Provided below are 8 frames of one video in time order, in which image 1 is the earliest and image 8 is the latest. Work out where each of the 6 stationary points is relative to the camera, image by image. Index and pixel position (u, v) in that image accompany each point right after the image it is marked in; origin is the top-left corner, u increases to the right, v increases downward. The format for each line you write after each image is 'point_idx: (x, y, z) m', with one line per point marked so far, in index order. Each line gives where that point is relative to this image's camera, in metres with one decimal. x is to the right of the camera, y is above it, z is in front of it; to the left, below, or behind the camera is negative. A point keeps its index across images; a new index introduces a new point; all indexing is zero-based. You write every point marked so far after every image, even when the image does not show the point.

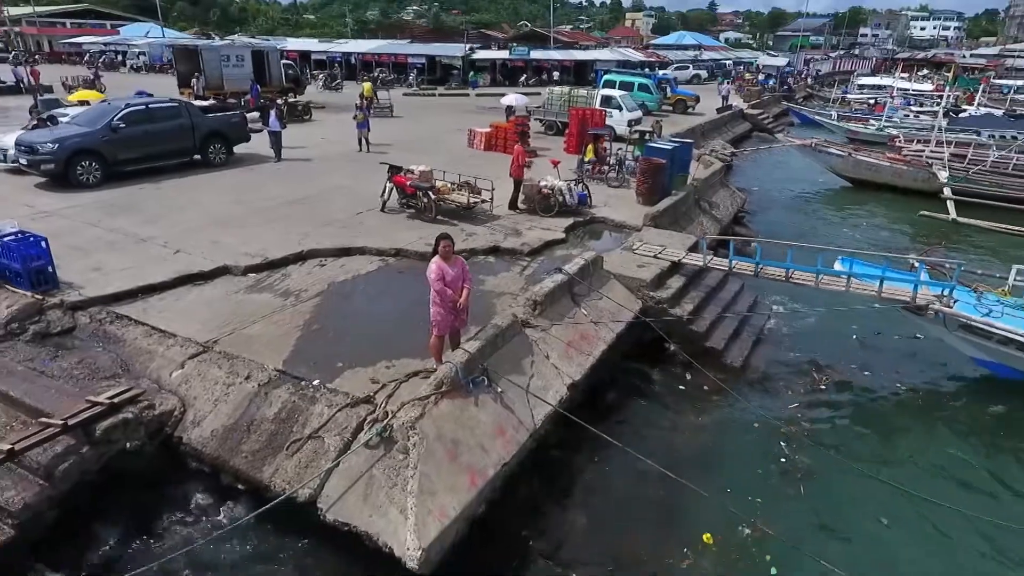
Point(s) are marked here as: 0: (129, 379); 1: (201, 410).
0: (-3.7, -0.9, +6.0) m
1: (-2.9, -1.1, +5.8) m
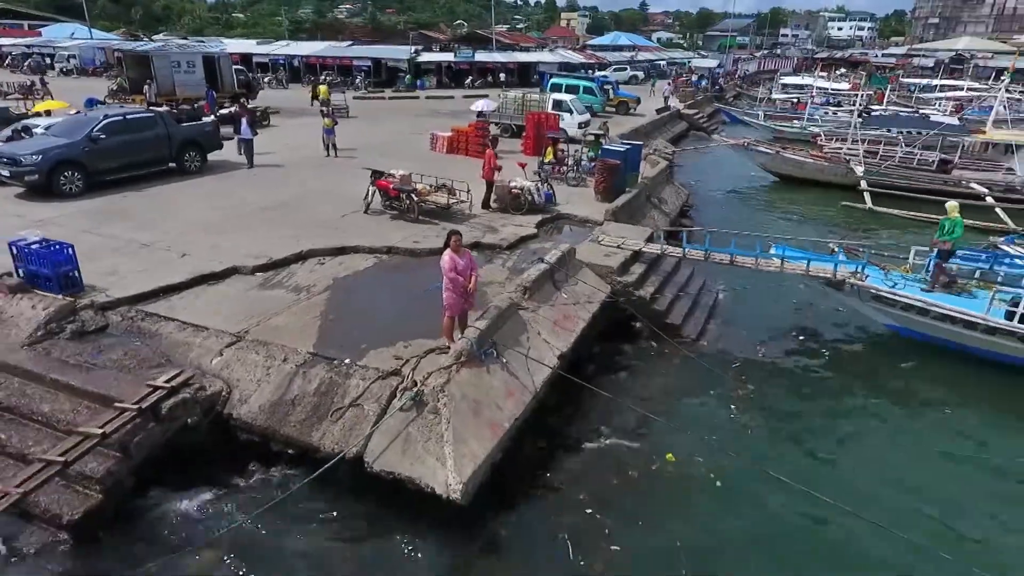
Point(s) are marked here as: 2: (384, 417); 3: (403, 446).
0: (-3.7, -0.8, +6.8) m
1: (-2.8, -1.0, +6.6) m
2: (-1.2, -1.2, +6.1) m
3: (-1.0, -1.5, +5.9) m
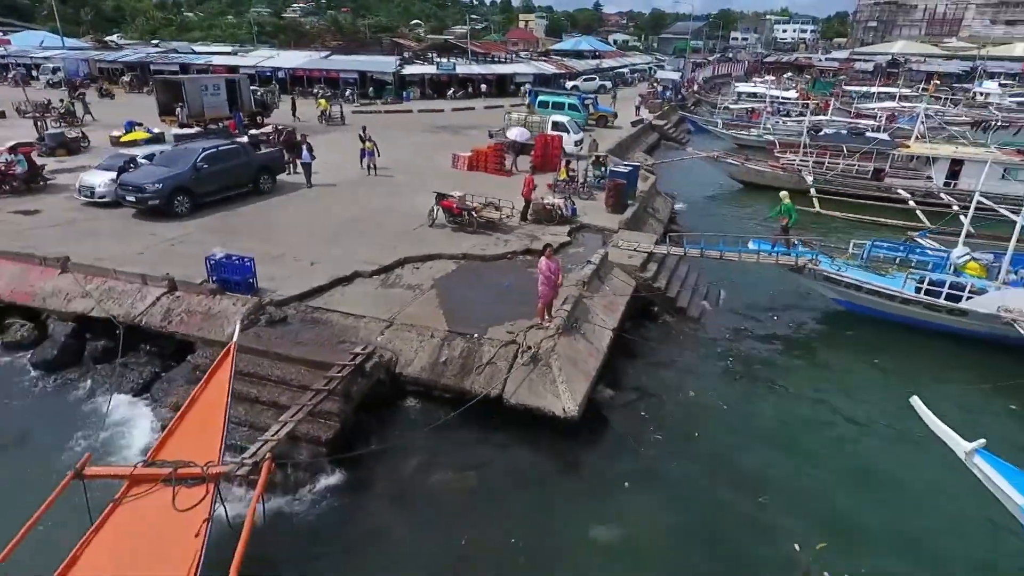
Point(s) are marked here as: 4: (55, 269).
0: (-2.5, -0.8, +9.7) m
1: (-1.6, -1.0, +9.6) m
2: (+0.1, -1.1, +9.2) m
3: (+0.3, -1.4, +9.0) m
4: (-8.4, +0.4, +11.5) m
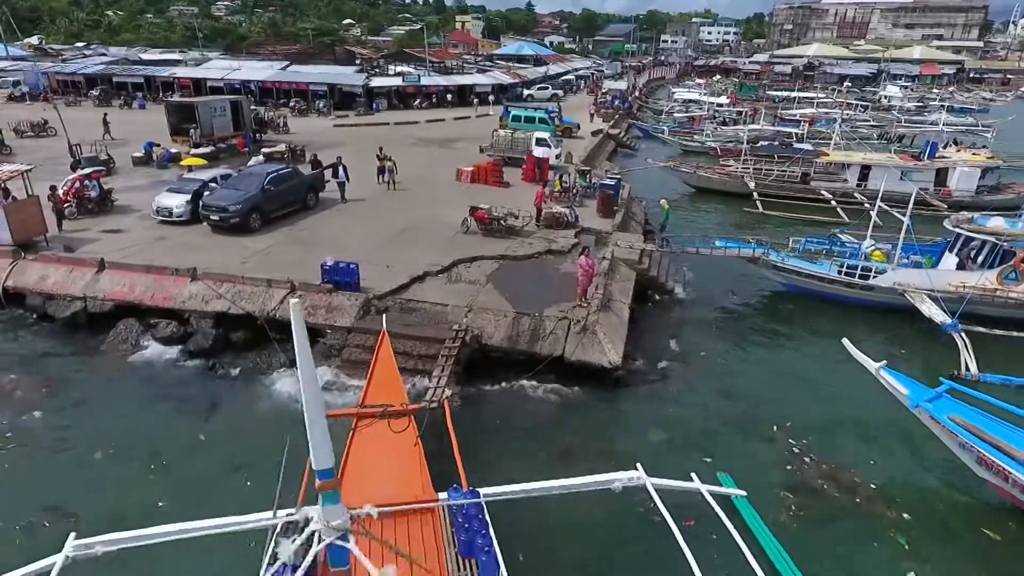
0: (-1.4, -0.7, +13.1) m
1: (-0.5, -0.9, +13.1) m
2: (+1.2, -0.9, +12.9) m
3: (+1.4, -1.2, +12.7) m
4: (-7.4, +0.2, +14.3) m
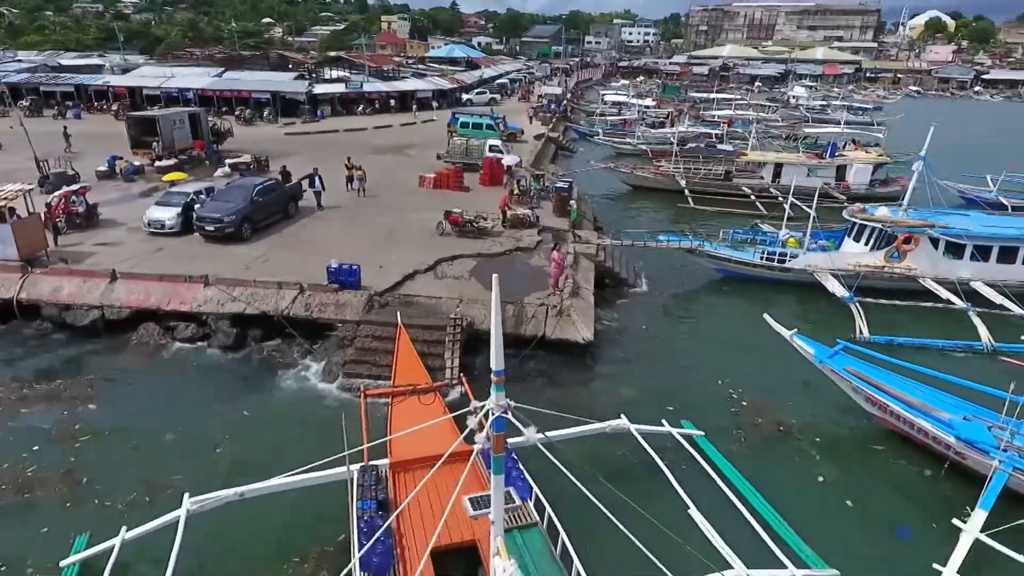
0: (-1.7, -0.6, +15.3) m
1: (-0.8, -0.7, +15.3) m
2: (+1.0, -0.7, +15.3) m
3: (+1.2, -1.0, +15.2) m
4: (-7.9, +0.1, +15.8) m
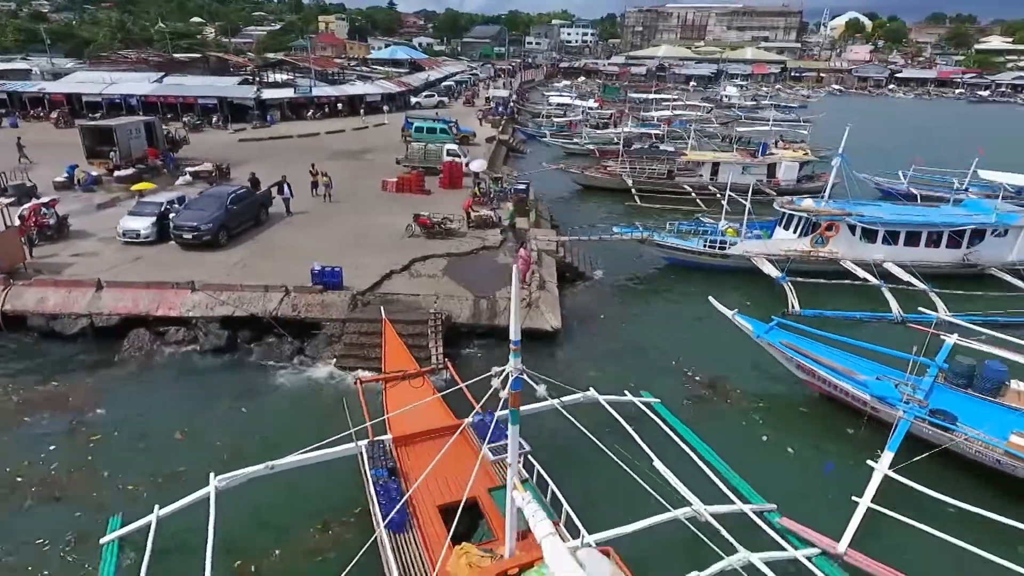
0: (-2.4, -0.5, +16.6) m
1: (-1.5, -0.6, +16.7) m
2: (+0.3, -0.5, +16.8) m
3: (+0.5, -0.8, +16.7) m
4: (-8.6, 0.0, +16.6) m
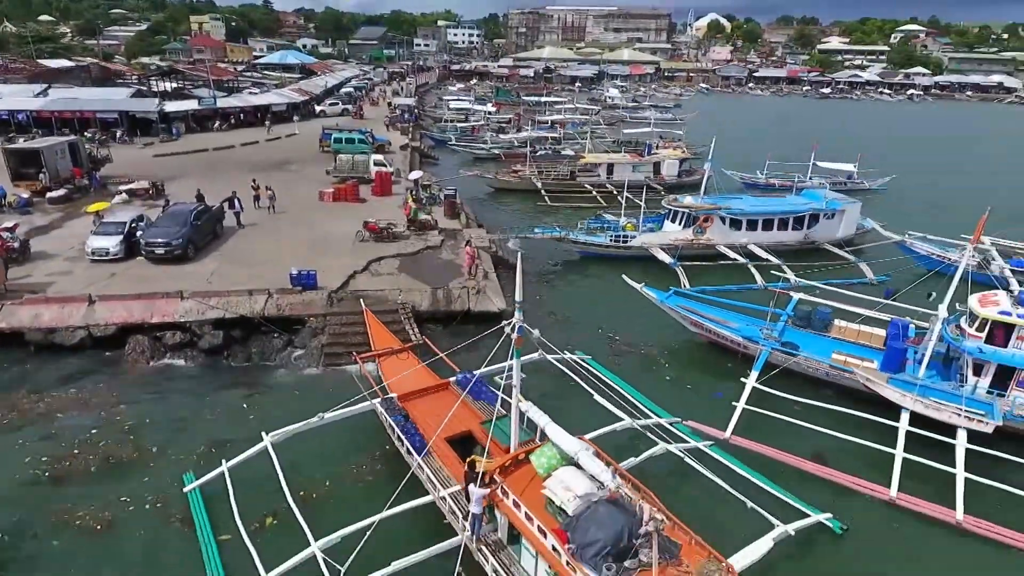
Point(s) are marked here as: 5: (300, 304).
0: (-3.9, -0.4, +19.8) m
1: (-3.0, -0.4, +20.1) m
2: (-1.3, -0.2, +20.4) m
3: (-1.0, -0.5, +20.4) m
4: (-10.0, -0.3, +18.8) m
5: (-6.5, -0.5, +19.1) m
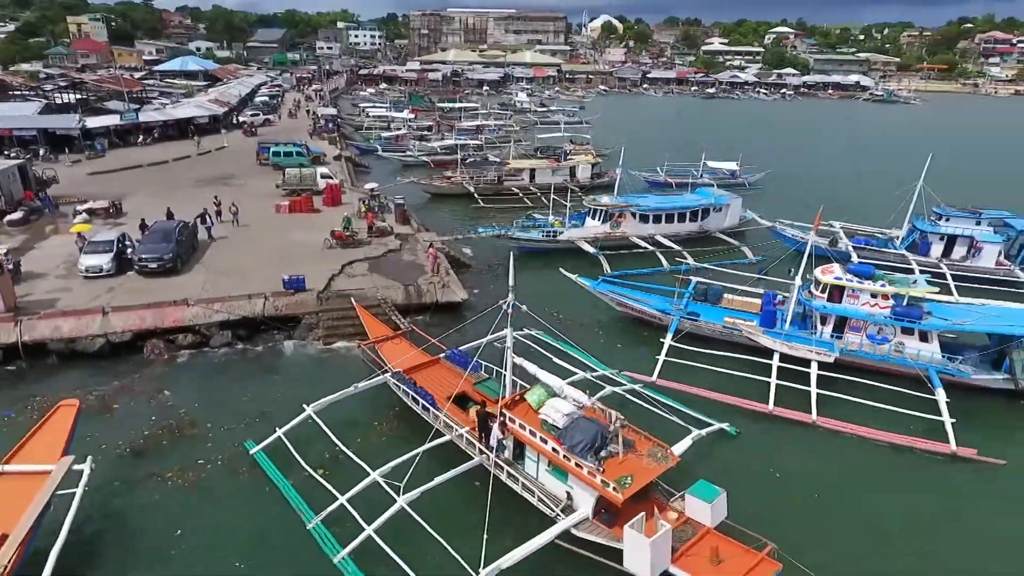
0: (-5.3, -0.3, +23.3) m
1: (-4.4, -0.3, +23.7) m
2: (-2.8, 0.0, +24.4) m
3: (-2.6, -0.3, +24.3) m
4: (-11.2, -0.6, +21.5) m
5: (-7.8, -0.6, +22.3) m
